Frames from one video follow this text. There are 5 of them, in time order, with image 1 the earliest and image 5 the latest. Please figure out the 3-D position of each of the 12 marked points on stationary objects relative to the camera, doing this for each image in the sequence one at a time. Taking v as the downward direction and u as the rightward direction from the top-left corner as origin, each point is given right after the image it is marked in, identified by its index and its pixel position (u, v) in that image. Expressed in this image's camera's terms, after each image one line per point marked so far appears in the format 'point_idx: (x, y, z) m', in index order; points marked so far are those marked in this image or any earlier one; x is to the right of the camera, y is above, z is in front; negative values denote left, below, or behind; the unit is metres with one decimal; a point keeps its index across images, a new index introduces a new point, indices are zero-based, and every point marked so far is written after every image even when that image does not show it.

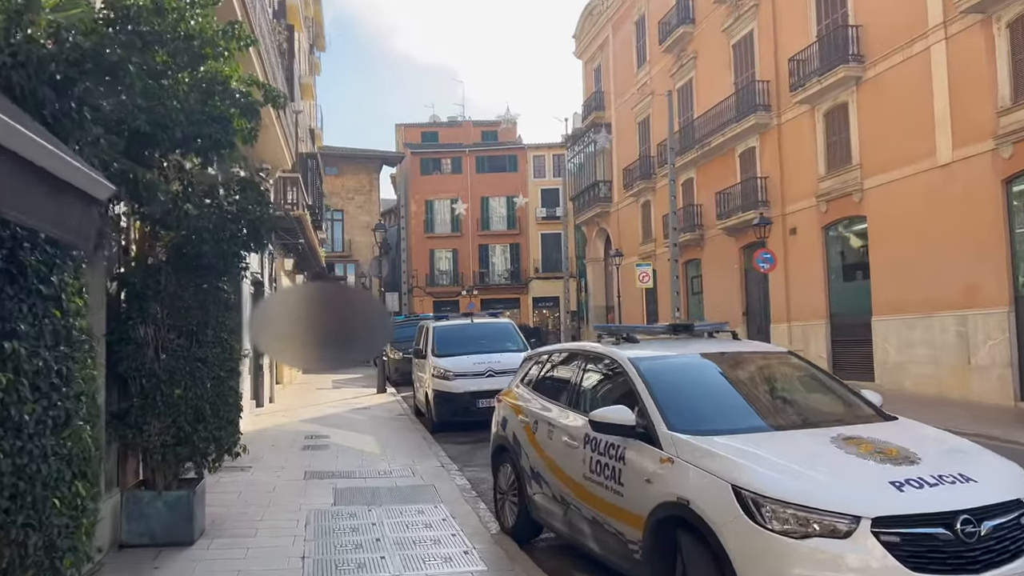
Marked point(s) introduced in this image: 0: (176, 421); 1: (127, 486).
0: (-2.6, -1.0, +6.1) m
1: (-3.1, -1.6, +6.4) m
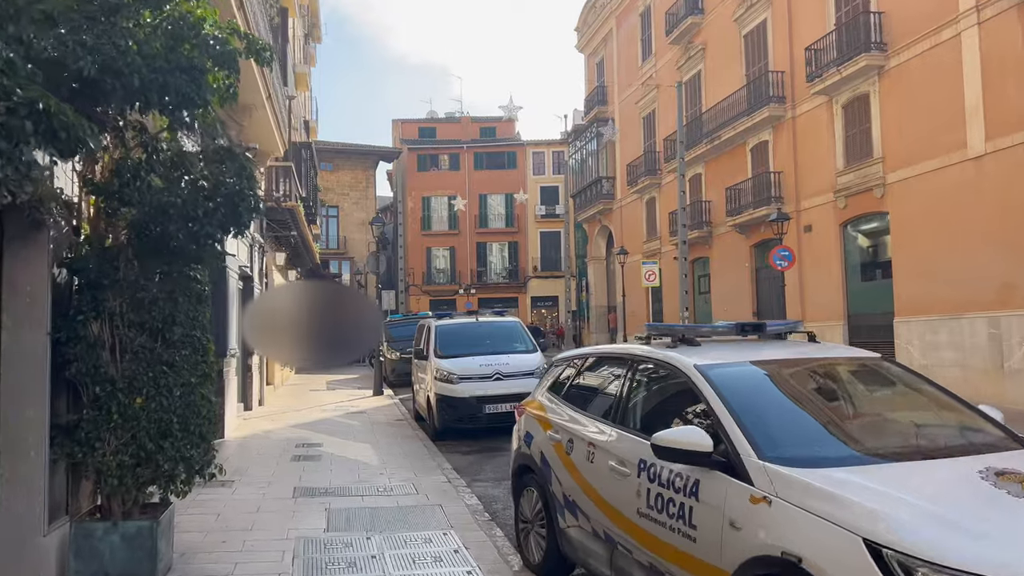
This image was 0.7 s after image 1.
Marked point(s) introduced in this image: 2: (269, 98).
0: (-2.4, -0.9, +5.0) m
1: (-2.9, -1.5, +5.4) m
2: (-4.1, +3.2, +13.4) m
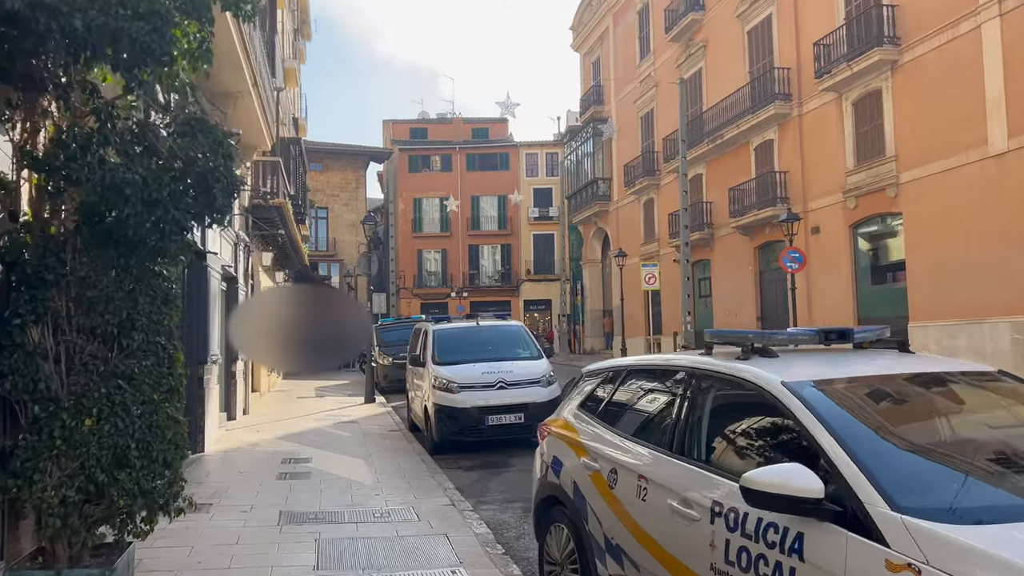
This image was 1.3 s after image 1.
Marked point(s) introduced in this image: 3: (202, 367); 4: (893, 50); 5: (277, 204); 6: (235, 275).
0: (-2.2, -0.9, +4.1) m
1: (-2.8, -1.5, +4.5) m
2: (-4.0, +3.2, +12.5) m
3: (-4.2, -1.1, +10.8) m
4: (+8.8, +5.5, +18.3) m
5: (-4.8, +1.7, +16.3) m
6: (-5.0, +0.2, +14.5) m
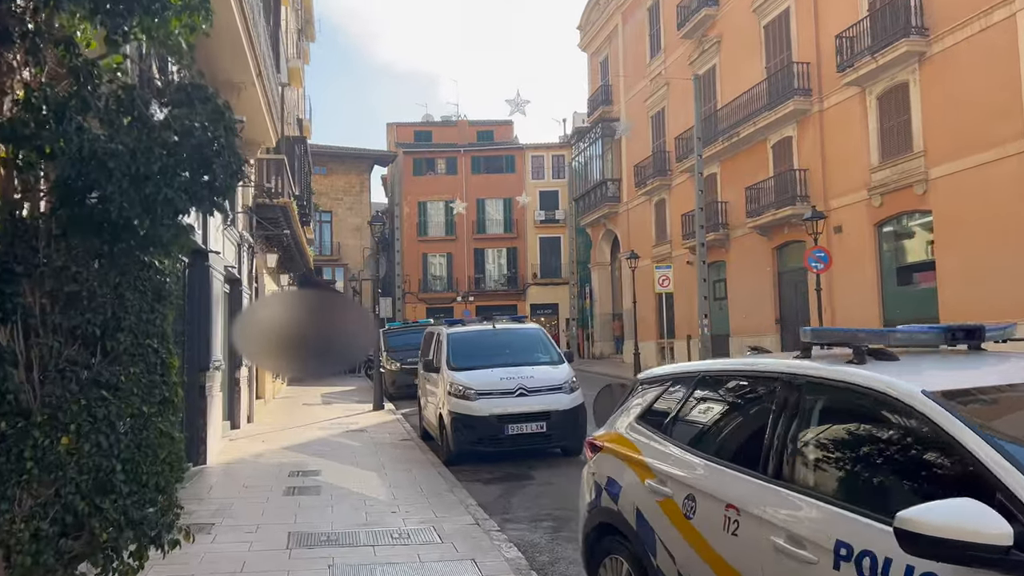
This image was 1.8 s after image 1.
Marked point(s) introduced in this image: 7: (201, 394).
0: (-2.0, -0.9, +3.5) m
1: (-2.5, -1.5, +3.8) m
2: (-3.8, +3.1, +11.9) m
3: (-3.9, -1.1, +10.1) m
4: (+9.0, +5.5, +17.6) m
5: (-4.5, +1.7, +15.7) m
6: (-4.7, +0.2, +13.8) m
7: (-4.0, -1.3, +10.1) m
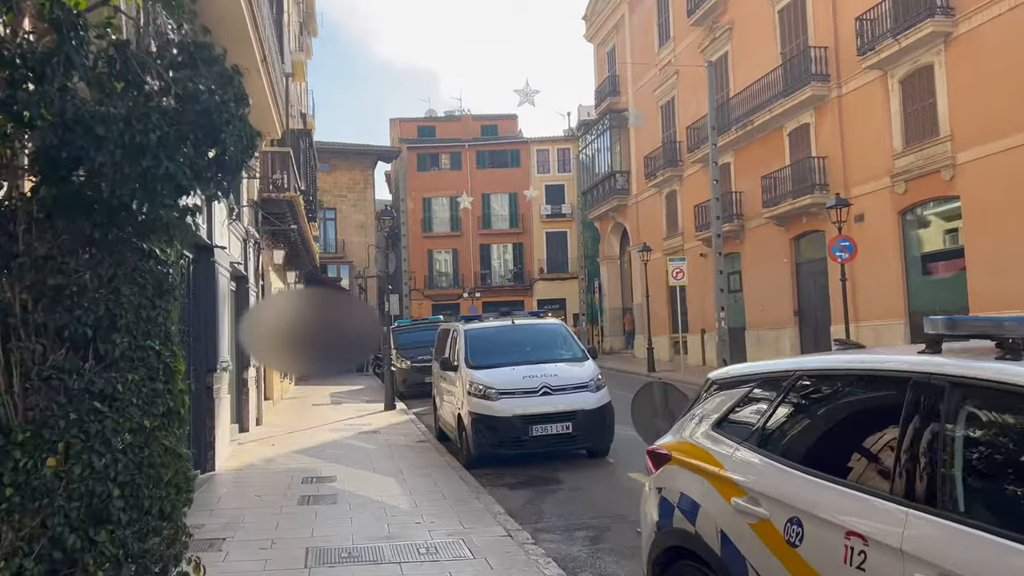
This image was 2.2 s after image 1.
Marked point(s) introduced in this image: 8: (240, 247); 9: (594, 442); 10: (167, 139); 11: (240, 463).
0: (-1.7, -0.9, +2.9) m
1: (-2.2, -1.5, +3.3) m
2: (-3.5, +3.2, +11.4) m
3: (-3.6, -1.1, +9.6) m
4: (+9.3, +5.7, +17.0) m
5: (-4.3, +1.7, +15.1) m
6: (-4.4, +0.2, +13.3) m
7: (-3.7, -1.3, +9.6) m
8: (-4.3, +0.7, +12.7) m
9: (+1.0, -1.9, +10.0) m
10: (-1.3, +0.6, +3.0) m
11: (-3.6, -2.3, +10.5) m
